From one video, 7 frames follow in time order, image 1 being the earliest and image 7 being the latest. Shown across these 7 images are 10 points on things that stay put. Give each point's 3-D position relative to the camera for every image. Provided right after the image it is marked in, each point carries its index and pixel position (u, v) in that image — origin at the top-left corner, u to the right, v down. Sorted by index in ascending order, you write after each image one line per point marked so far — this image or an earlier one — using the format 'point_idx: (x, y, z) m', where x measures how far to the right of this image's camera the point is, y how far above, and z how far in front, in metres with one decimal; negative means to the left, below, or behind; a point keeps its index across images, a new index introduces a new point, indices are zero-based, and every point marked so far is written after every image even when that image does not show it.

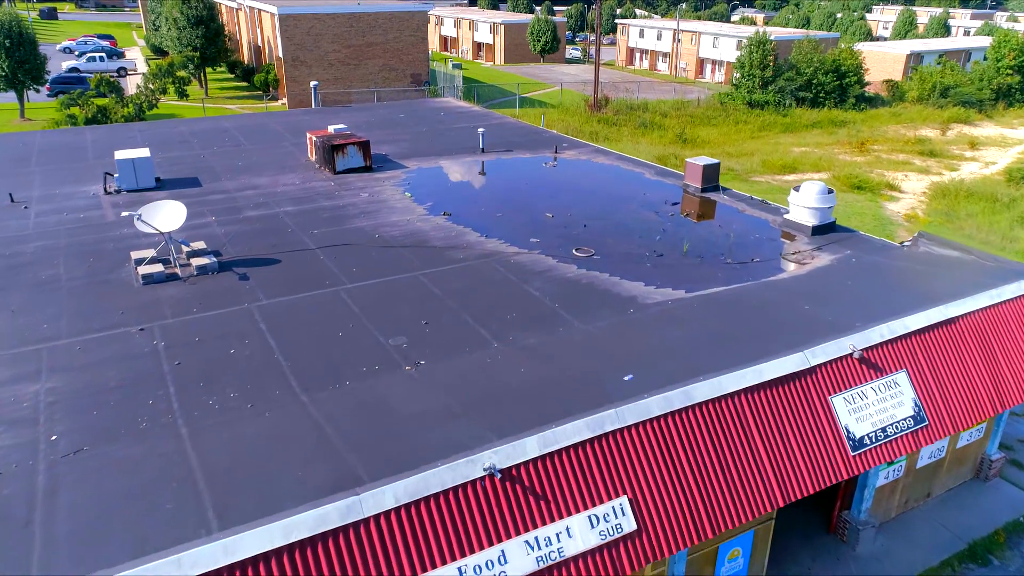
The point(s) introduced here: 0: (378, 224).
0: (-2.4, +1.2, +13.5) m
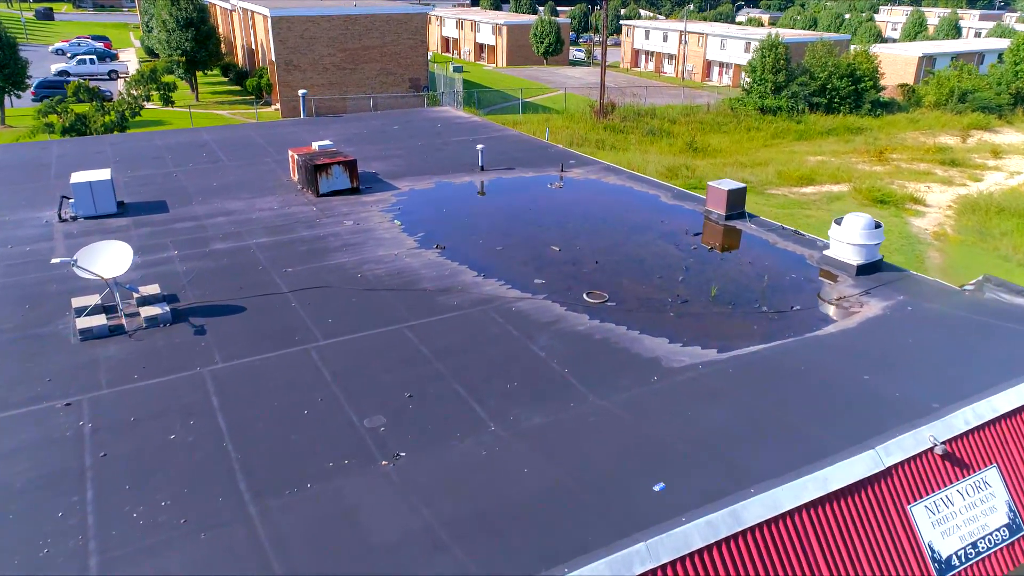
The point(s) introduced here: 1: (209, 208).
0: (-2.4, +0.4, +11.9) m
1: (-5.9, +1.6, +14.4) m
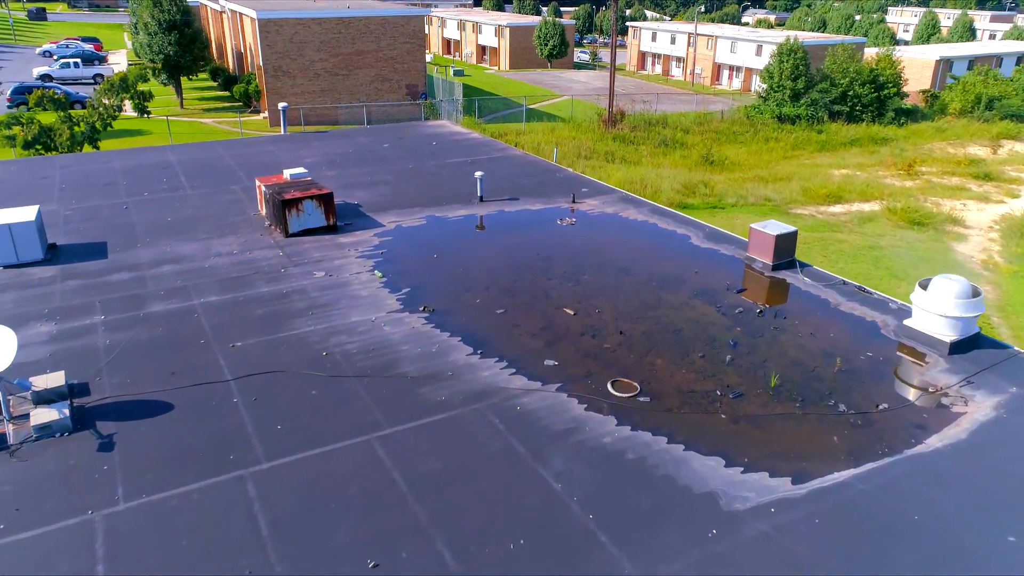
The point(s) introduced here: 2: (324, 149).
0: (-2.4, -0.5, +9.6) m
1: (-5.8, +0.6, +12.1) m
2: (-4.9, +3.6, +19.1) m
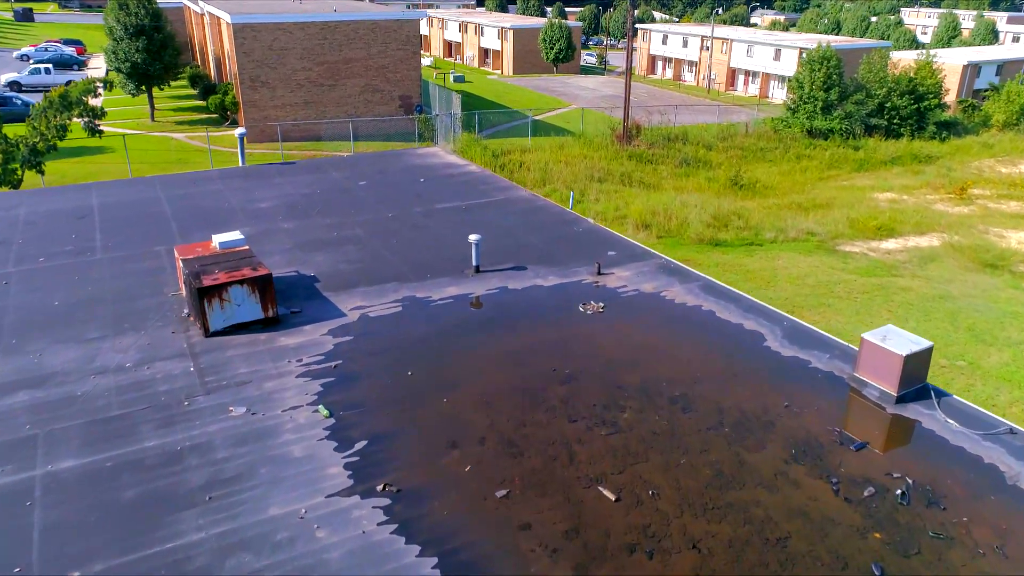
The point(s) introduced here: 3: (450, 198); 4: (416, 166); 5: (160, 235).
0: (-2.3, -2.0, +6.0) m
1: (-5.8, -0.9, +8.6) m
2: (-4.7, +2.1, +15.5) m
3: (-1.2, +1.8, +15.0) m
4: (-2.2, +2.9, +17.4) m
5: (-6.2, +0.9, +12.9) m
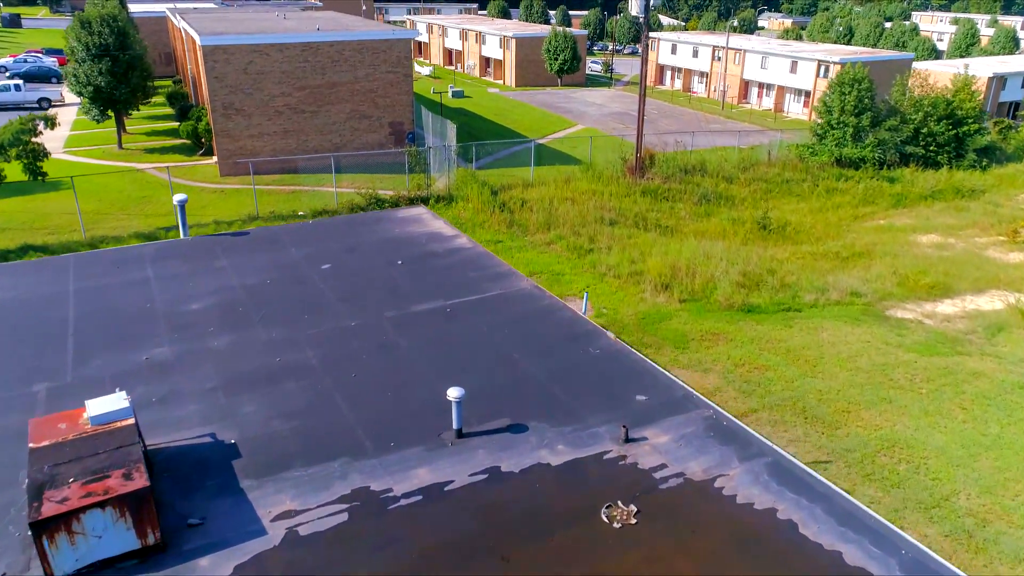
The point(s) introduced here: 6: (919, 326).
0: (-2.4, -4.0, +3.0) m
1: (-5.8, -2.8, +5.5) m
2: (-4.8, +0.2, +12.5) m
3: (-1.3, -0.1, +11.9) m
4: (-2.3, +1.0, +14.3) m
5: (-6.2, -1.0, +9.8) m
6: (+10.6, -1.0, +19.4) m
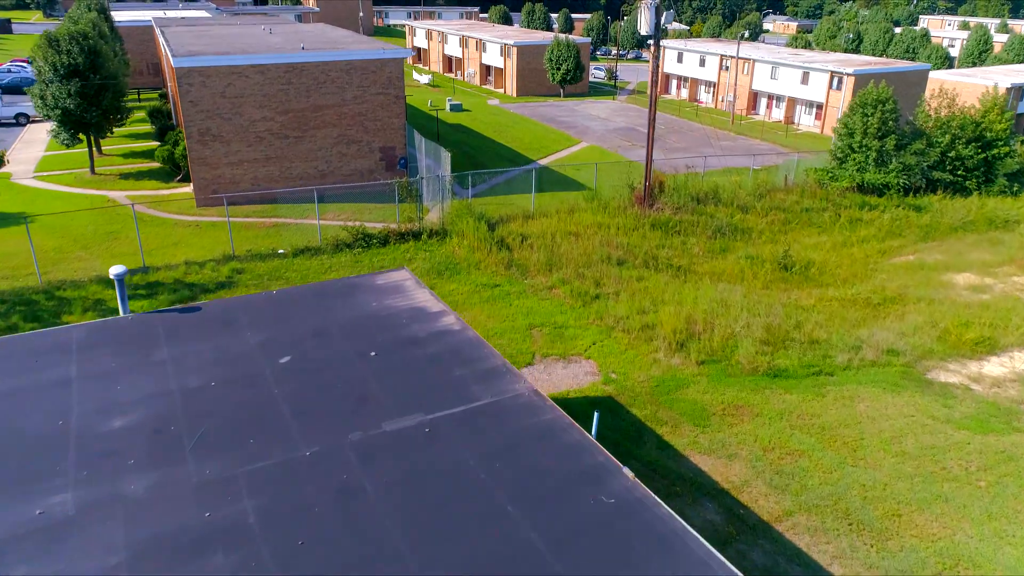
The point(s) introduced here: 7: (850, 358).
0: (-2.5, -5.4, +0.9) m
1: (-5.9, -4.2, +3.4) m
2: (-4.9, -1.3, +10.4) m
3: (-1.3, -1.5, +9.8) m
4: (-2.3, -0.5, +12.2) m
5: (-6.3, -2.4, +7.7) m
6: (+10.6, -2.5, +17.2) m
7: (+8.4, -1.7, +18.3) m
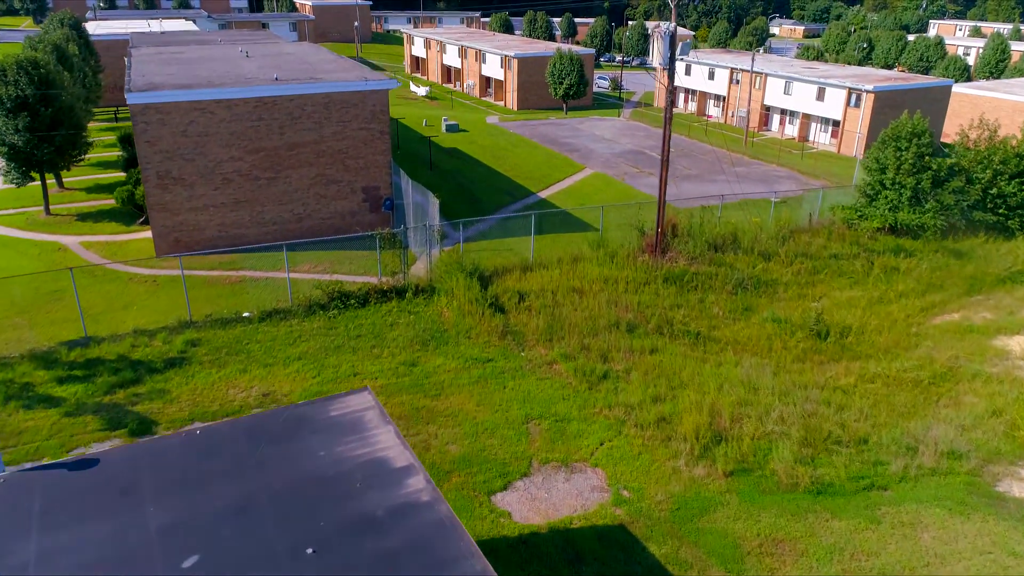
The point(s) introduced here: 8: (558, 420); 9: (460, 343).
0: (-2.7, -7.3, -2.0) m
1: (-6.1, -6.2, +0.6) m
2: (-5.0, -3.2, +7.6) m
3: (-1.5, -3.5, +7.0) m
4: (-2.5, -2.4, +9.4) m
5: (-6.5, -4.3, +4.9) m
6: (+10.4, -4.4, +14.4) m
7: (+8.2, -3.7, +15.4) m
8: (+1.1, -3.0, +16.9) m
9: (-1.4, -1.5, +20.0) m
